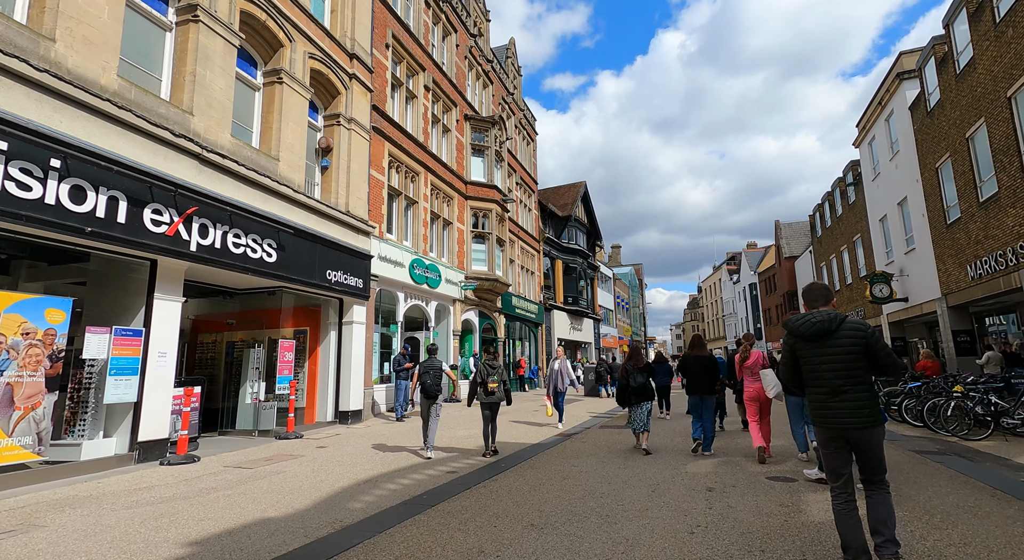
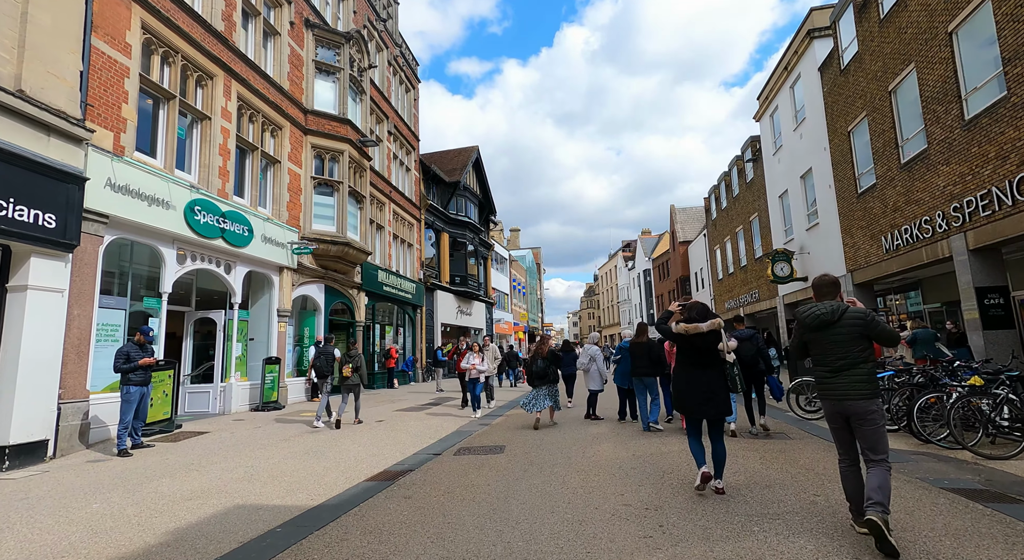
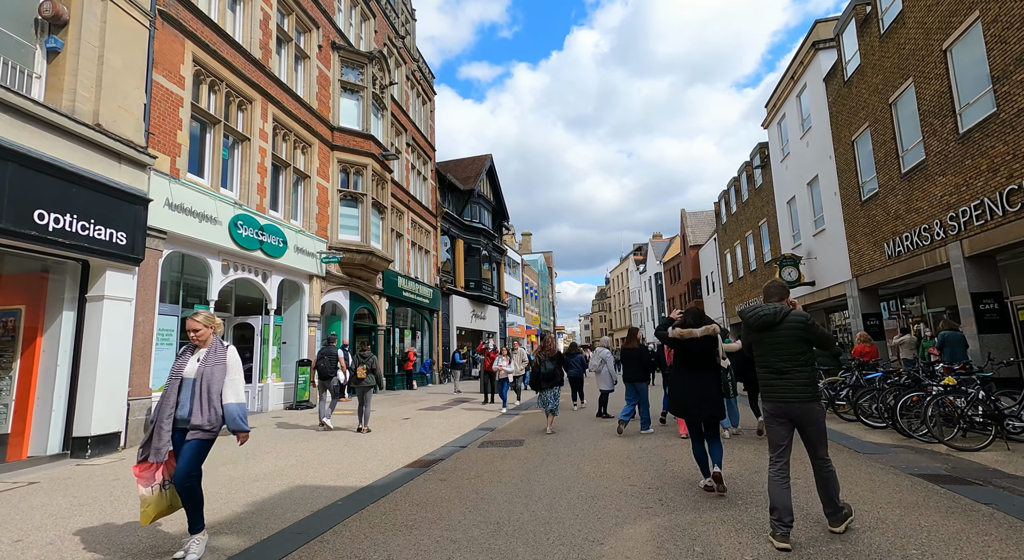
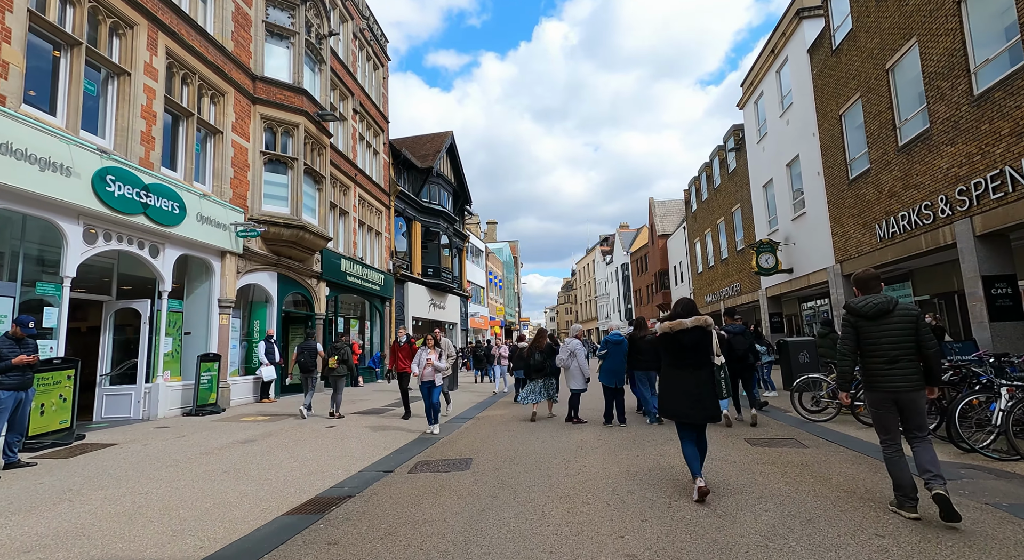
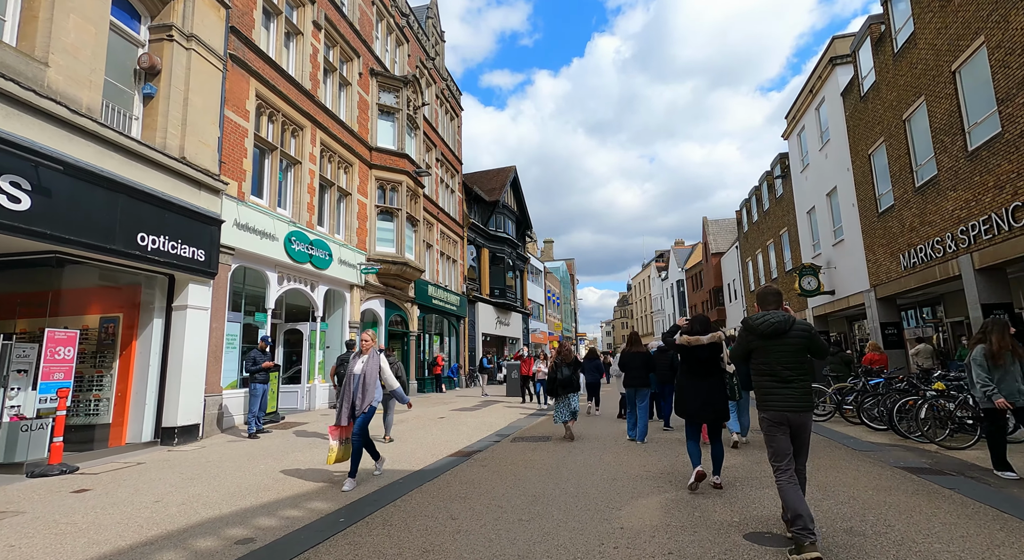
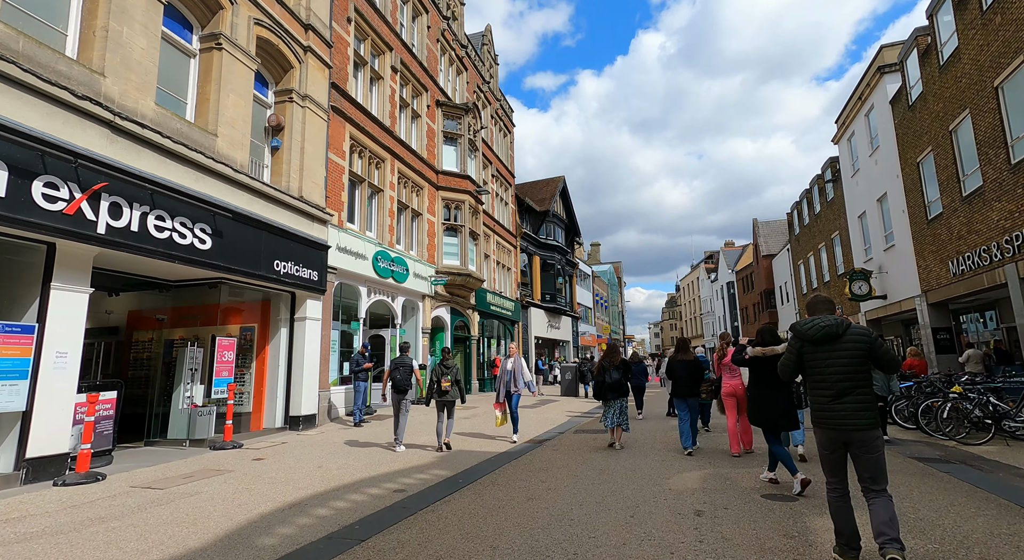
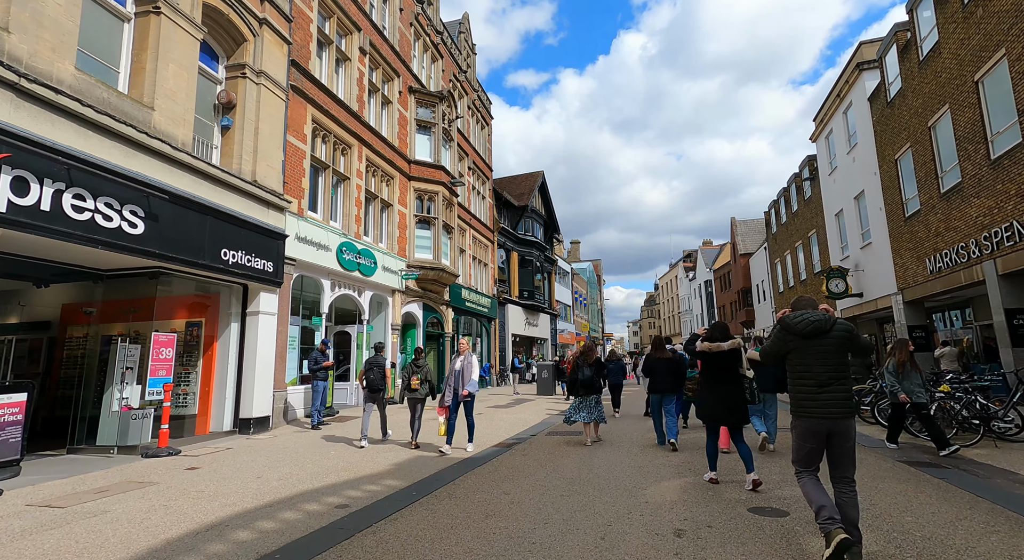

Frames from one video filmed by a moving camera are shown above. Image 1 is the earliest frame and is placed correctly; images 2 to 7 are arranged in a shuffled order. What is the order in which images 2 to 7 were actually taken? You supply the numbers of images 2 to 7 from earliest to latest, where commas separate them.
6, 7, 5, 3, 2, 4
